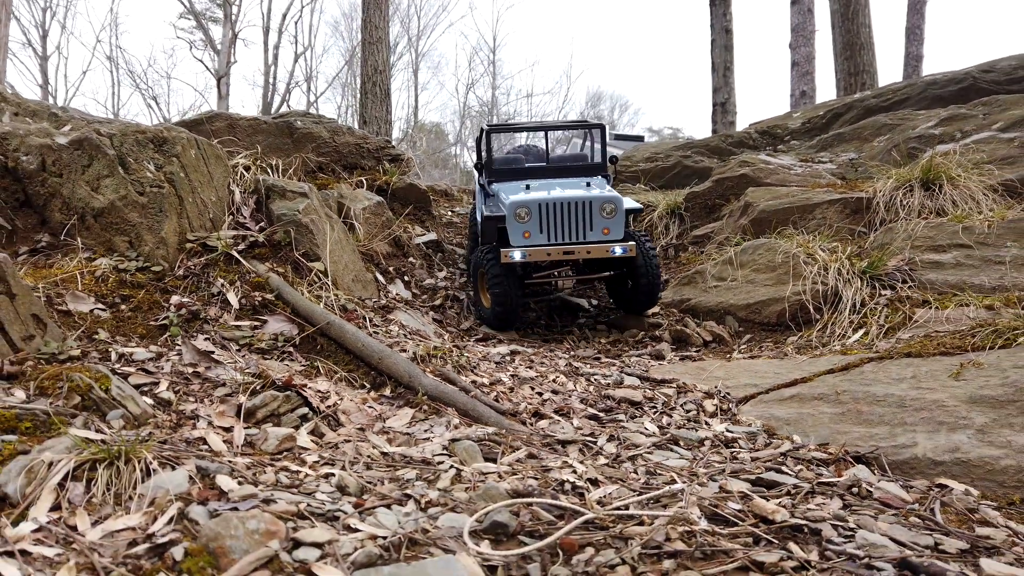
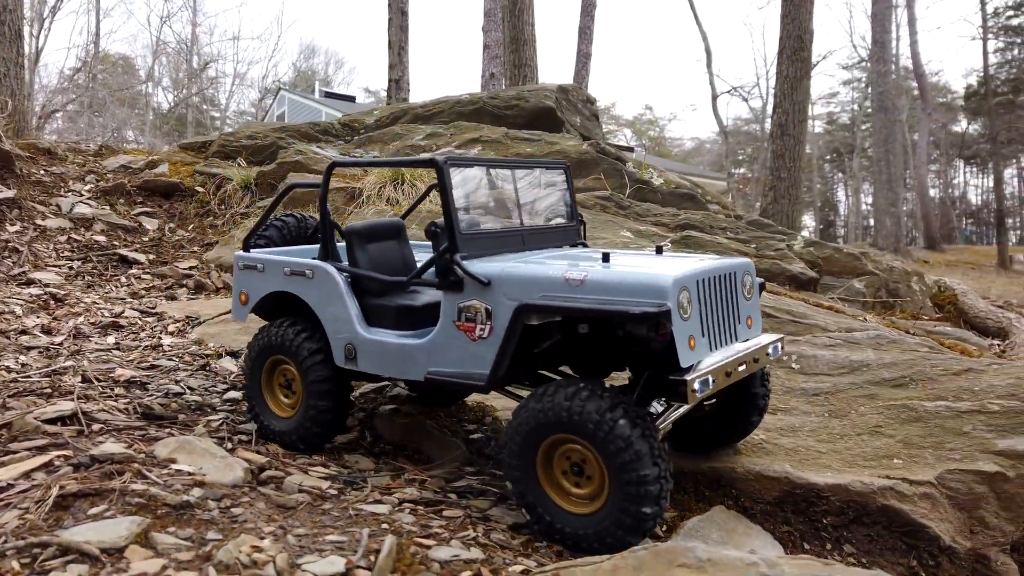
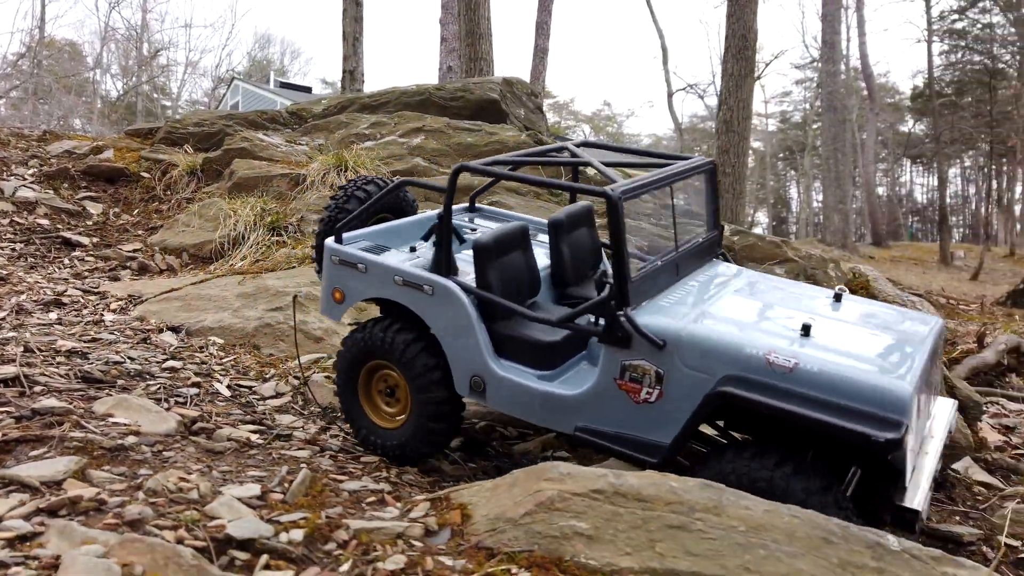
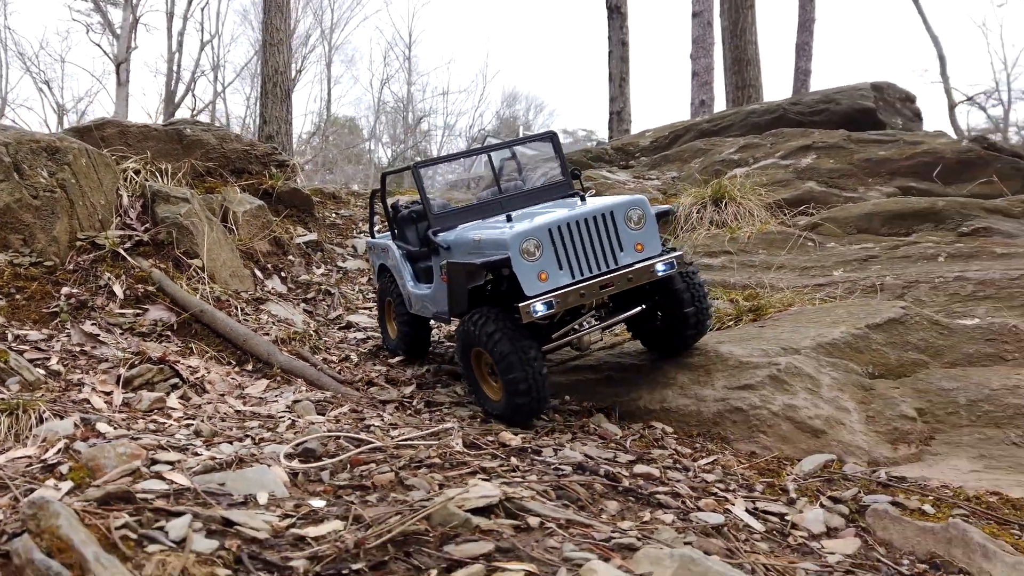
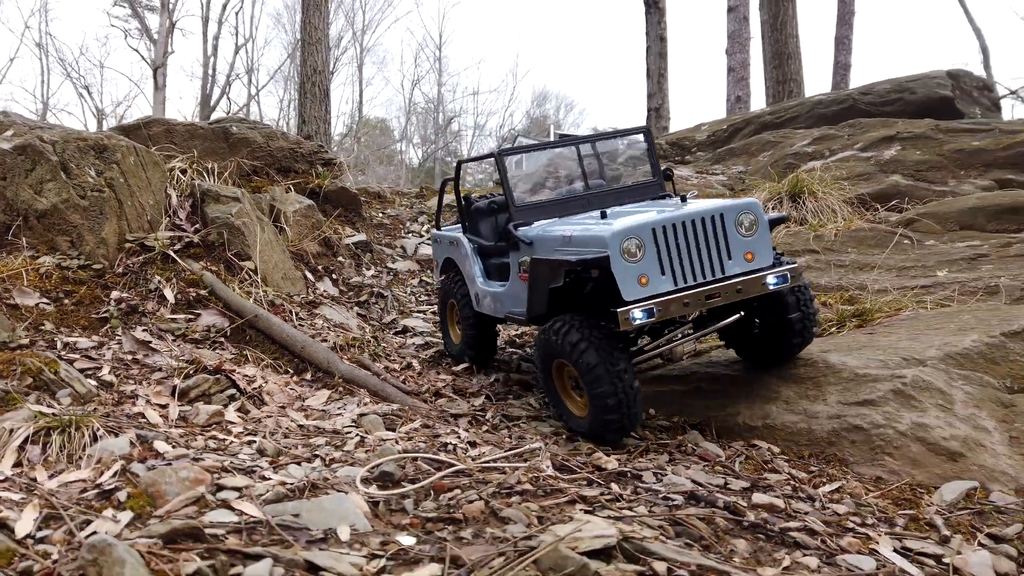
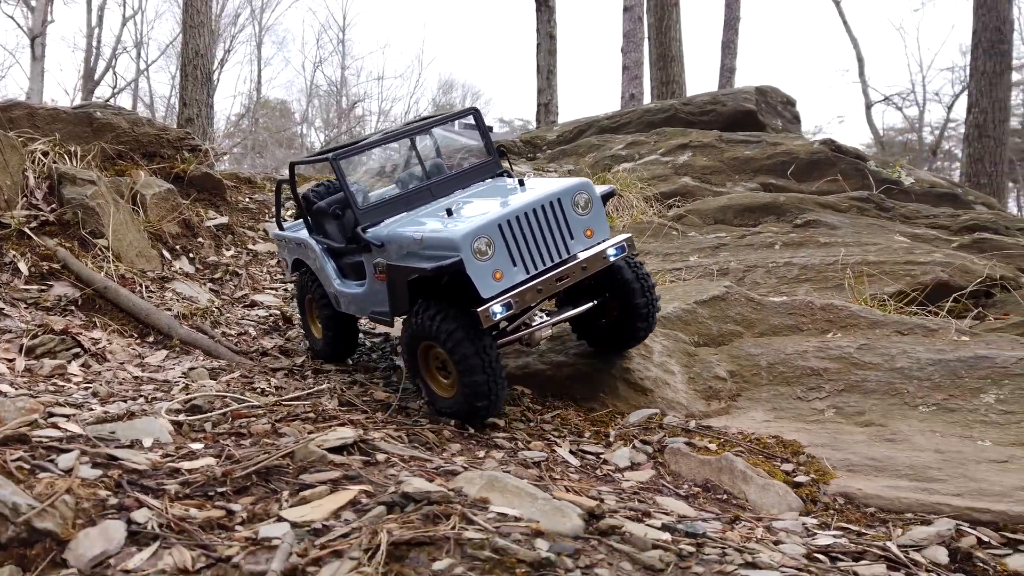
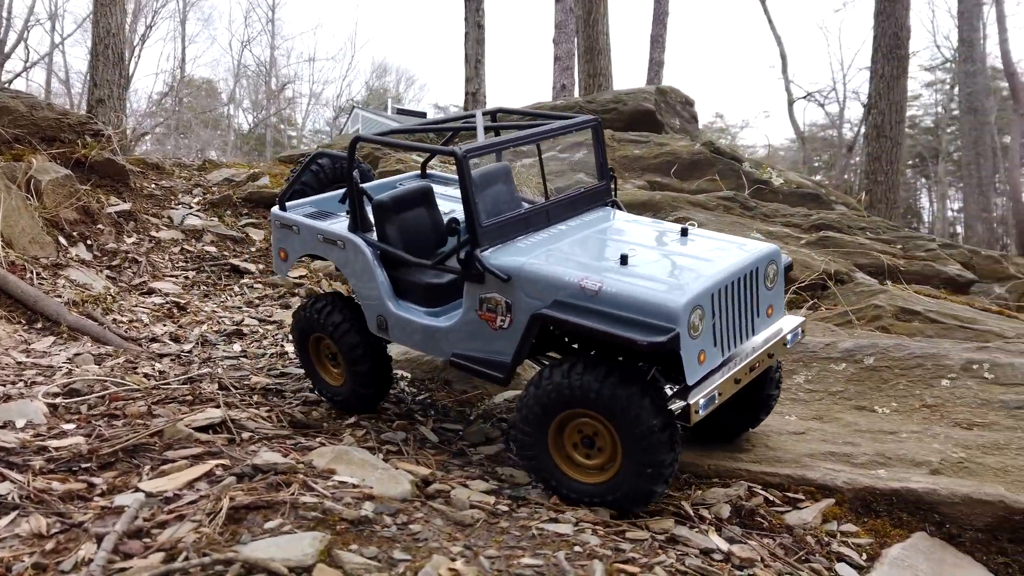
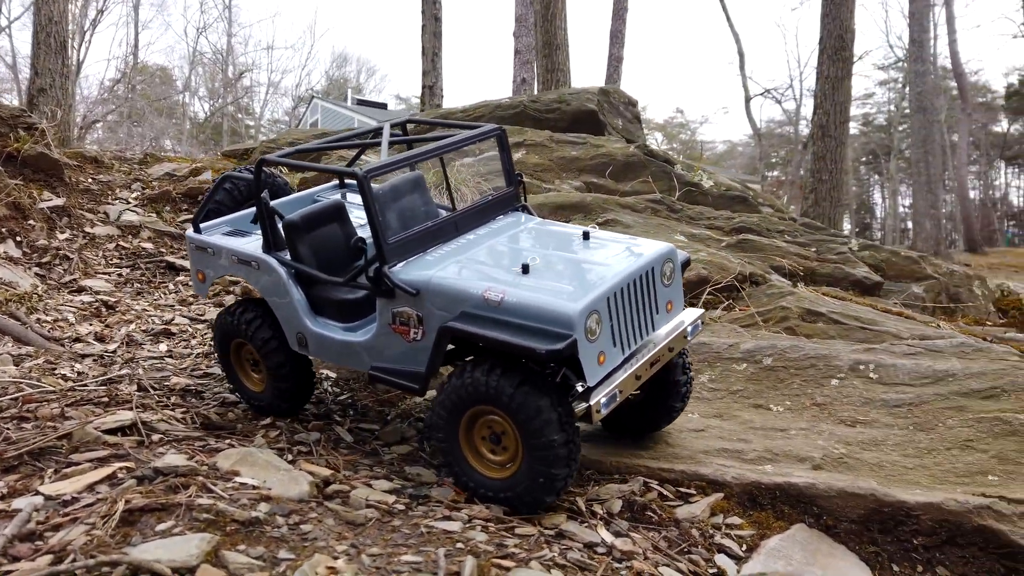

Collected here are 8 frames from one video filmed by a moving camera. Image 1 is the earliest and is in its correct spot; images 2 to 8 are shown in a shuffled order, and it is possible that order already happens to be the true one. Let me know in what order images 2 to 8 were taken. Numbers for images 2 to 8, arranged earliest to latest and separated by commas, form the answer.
5, 4, 6, 7, 8, 2, 3
